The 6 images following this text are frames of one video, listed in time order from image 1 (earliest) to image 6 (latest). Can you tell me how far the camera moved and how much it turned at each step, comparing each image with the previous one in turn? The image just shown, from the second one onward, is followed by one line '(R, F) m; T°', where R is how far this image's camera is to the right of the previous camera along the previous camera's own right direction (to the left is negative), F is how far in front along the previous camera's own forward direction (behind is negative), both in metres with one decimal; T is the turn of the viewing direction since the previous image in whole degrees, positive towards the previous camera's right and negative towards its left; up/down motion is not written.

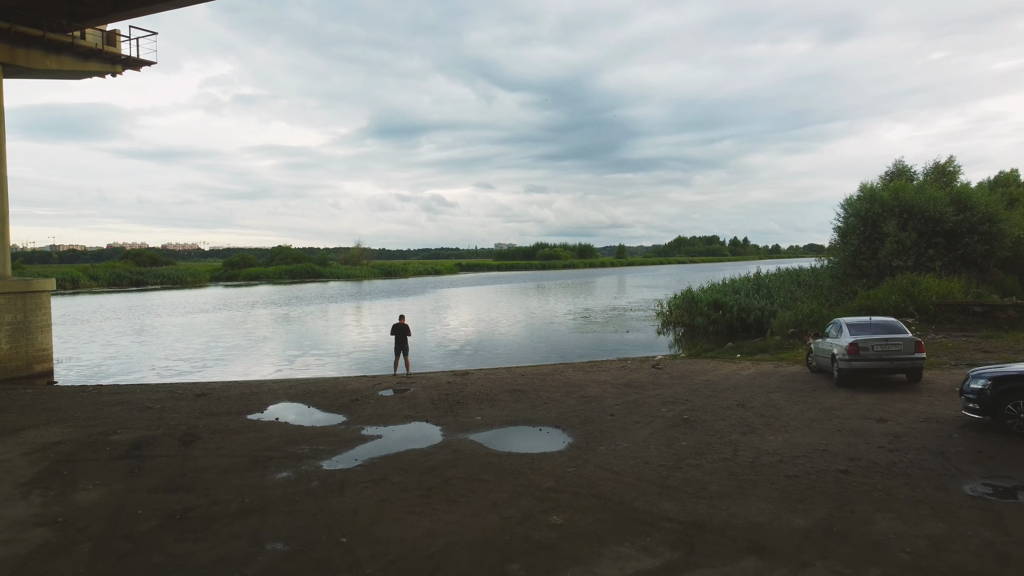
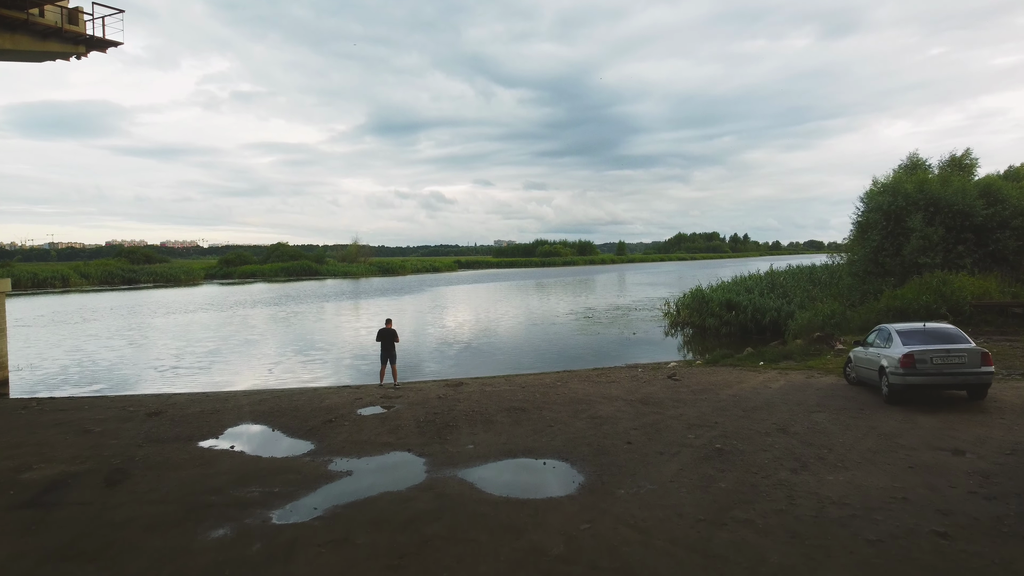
(0.0, +1.0) m; 0°
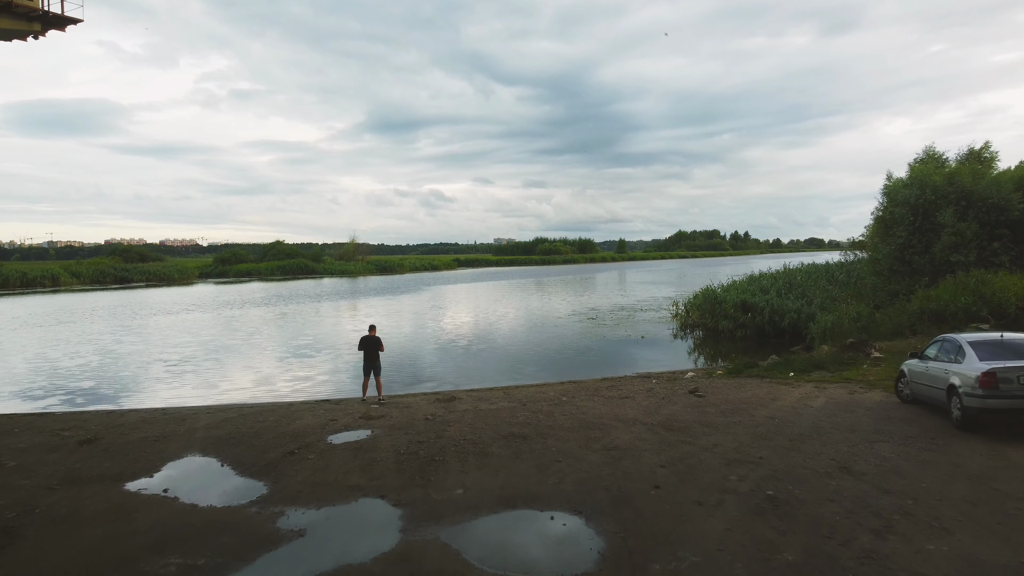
(0.0, +1.0) m; 0°
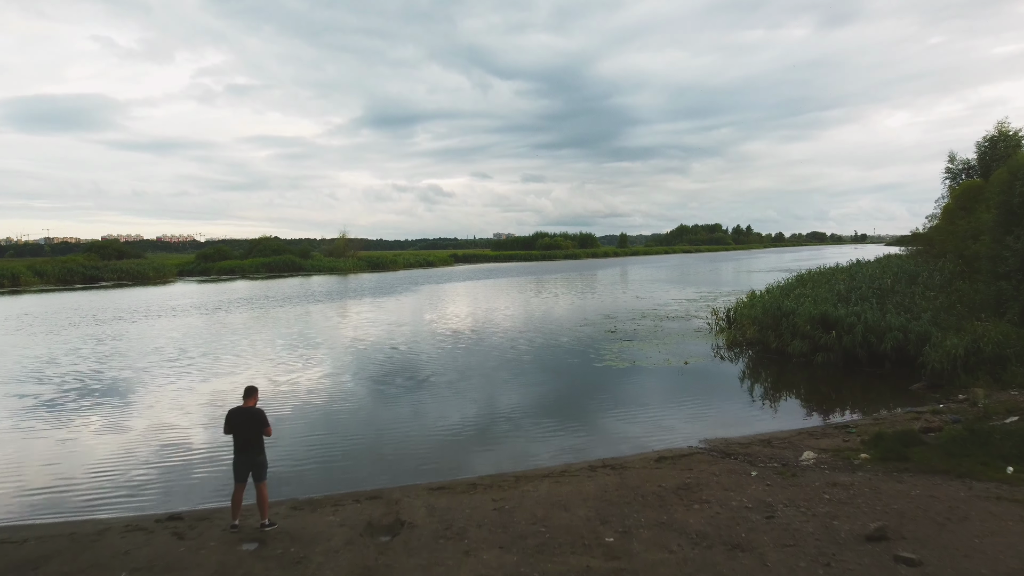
(0.0, +3.7) m; 0°
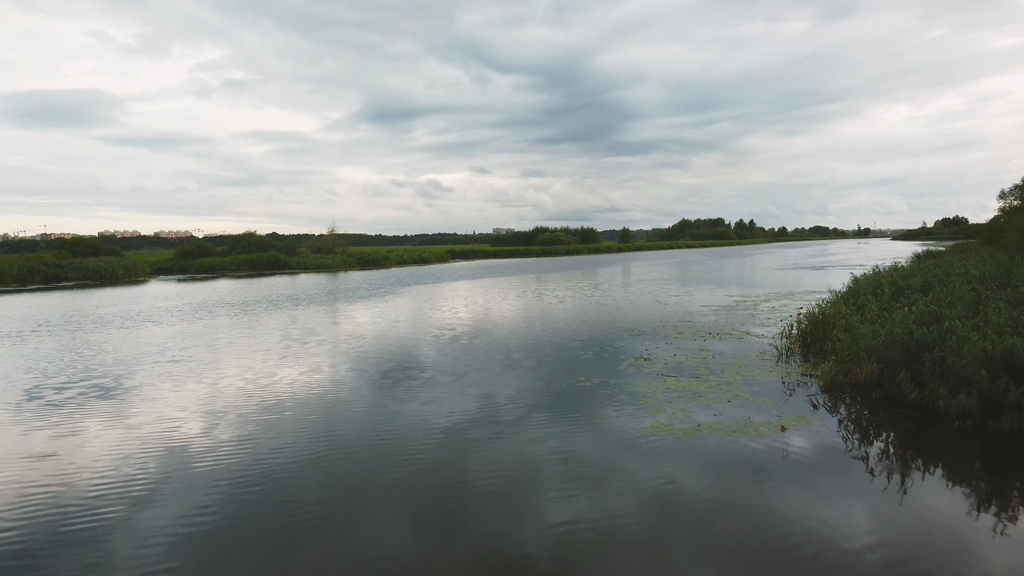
(+0.1, +3.9) m; 0°
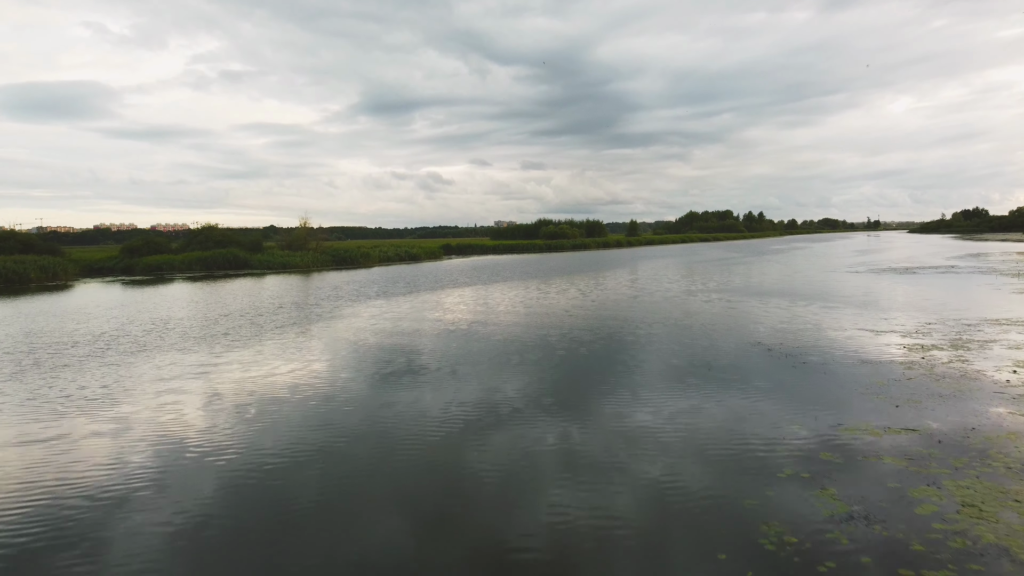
(+0.1, +9.0) m; 0°
